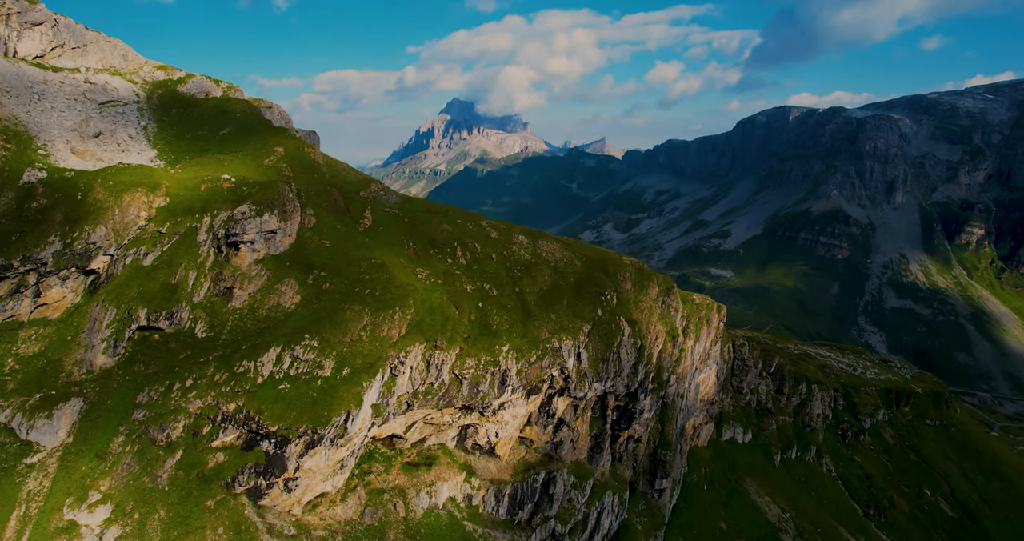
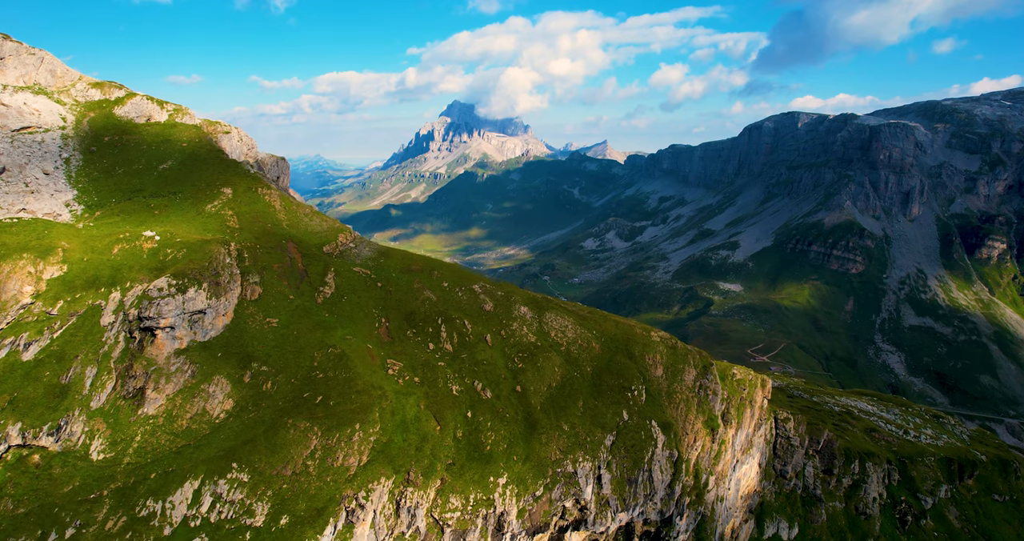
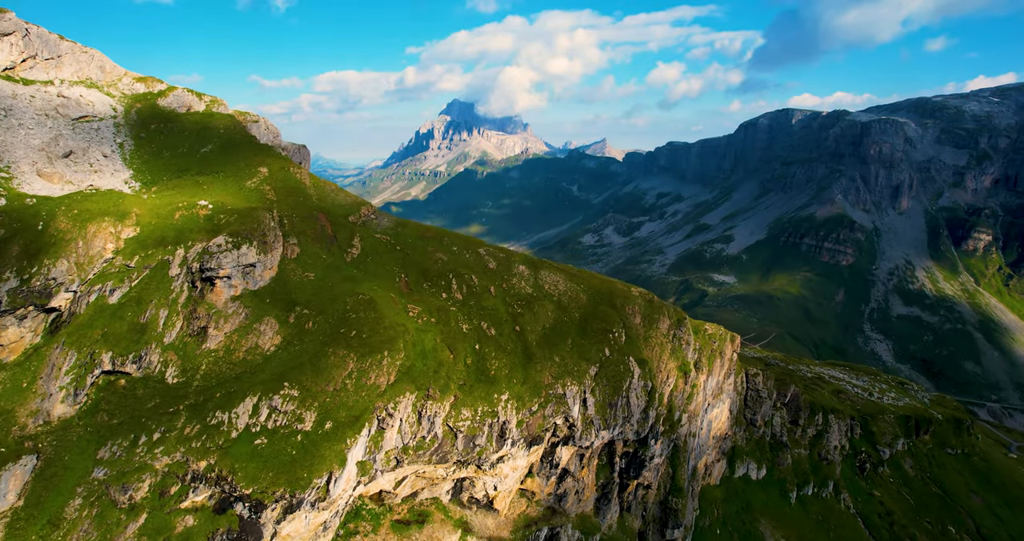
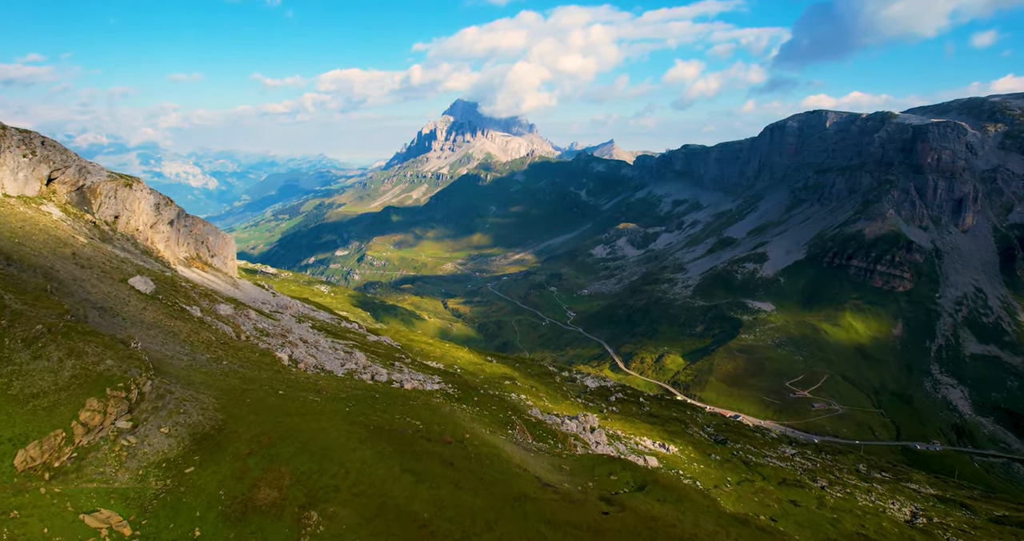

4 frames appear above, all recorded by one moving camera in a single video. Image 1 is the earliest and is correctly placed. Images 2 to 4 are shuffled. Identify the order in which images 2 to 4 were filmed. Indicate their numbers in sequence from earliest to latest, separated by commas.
3, 2, 4
